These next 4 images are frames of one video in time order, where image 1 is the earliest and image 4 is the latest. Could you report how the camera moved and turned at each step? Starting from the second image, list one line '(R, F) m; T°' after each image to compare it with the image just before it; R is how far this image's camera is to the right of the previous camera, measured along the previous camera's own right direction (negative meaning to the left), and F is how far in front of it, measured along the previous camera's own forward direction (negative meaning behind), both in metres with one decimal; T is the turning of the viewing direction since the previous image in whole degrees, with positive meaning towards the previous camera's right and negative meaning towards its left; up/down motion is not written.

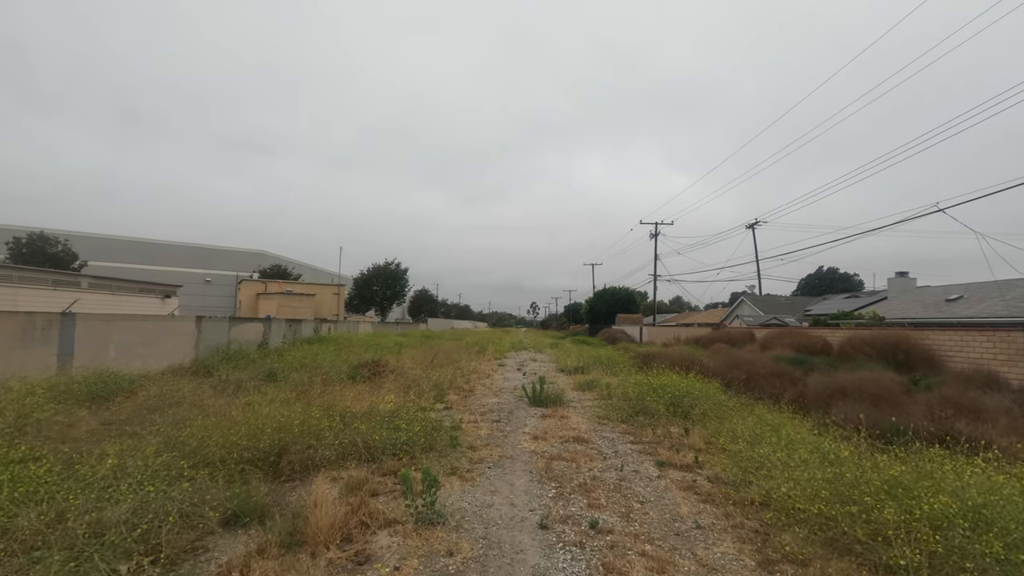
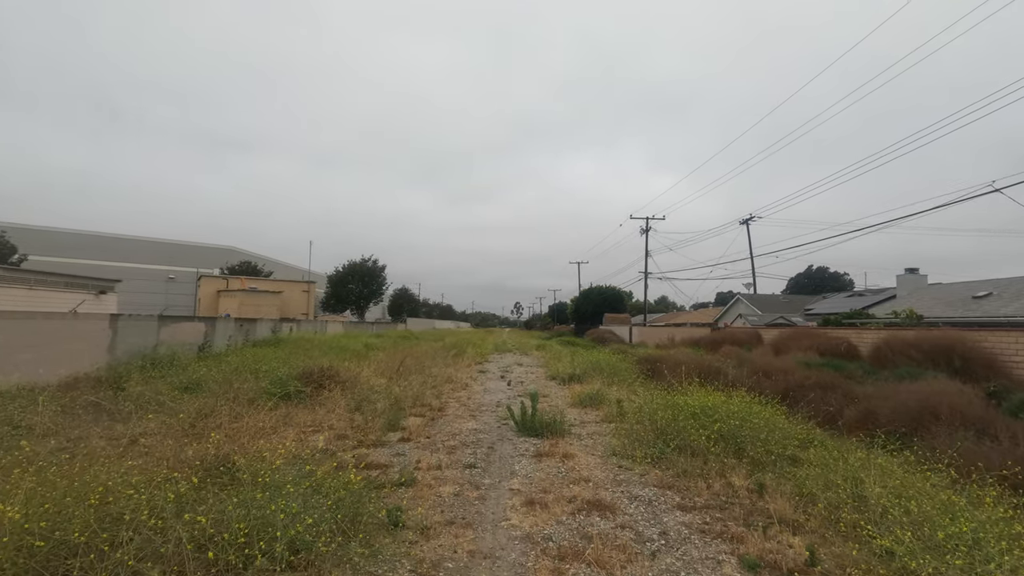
(0.0, +2.7) m; +2°
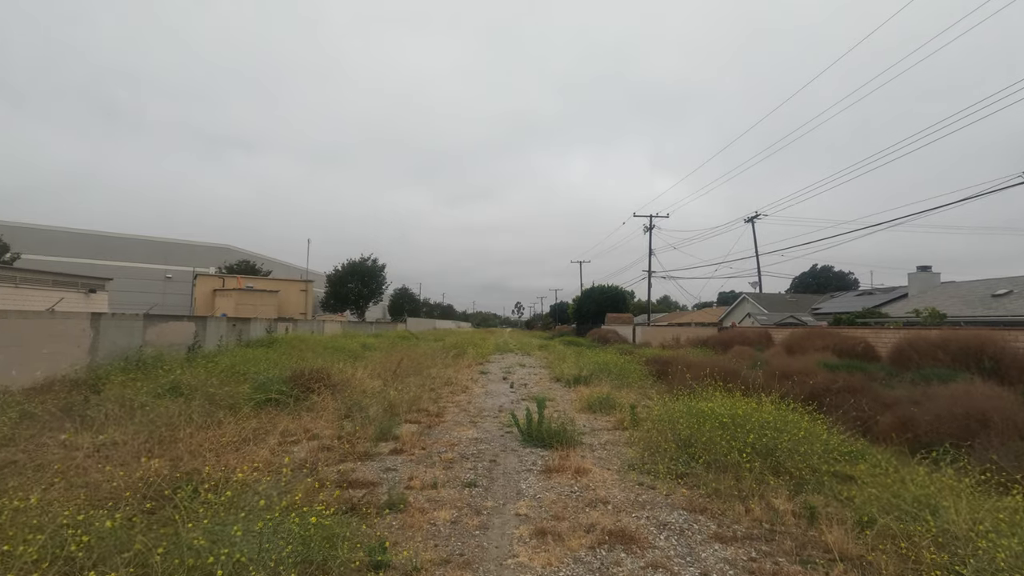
(-0.1, +0.7) m; 0°
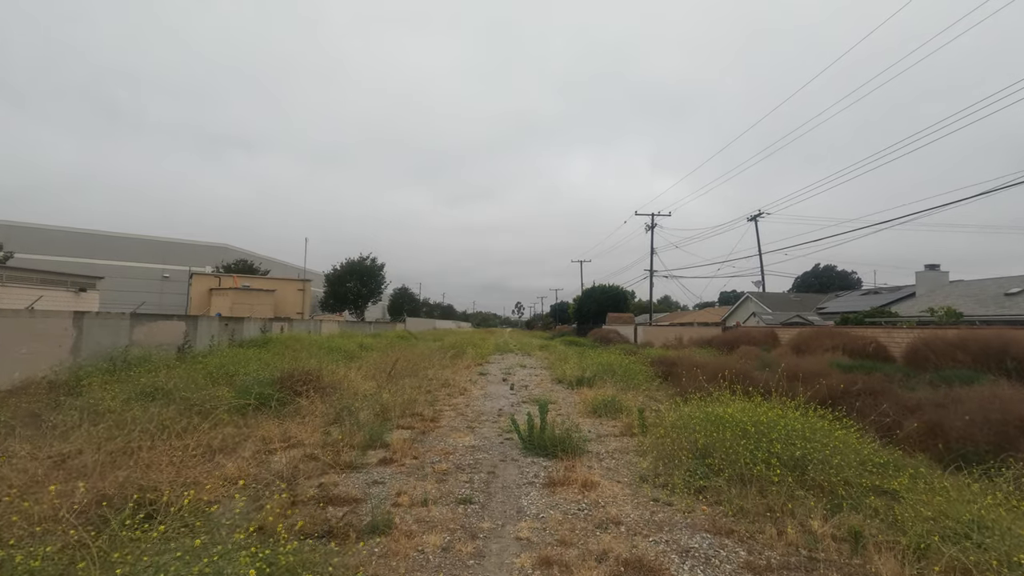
(0.0, +0.5) m; 0°
